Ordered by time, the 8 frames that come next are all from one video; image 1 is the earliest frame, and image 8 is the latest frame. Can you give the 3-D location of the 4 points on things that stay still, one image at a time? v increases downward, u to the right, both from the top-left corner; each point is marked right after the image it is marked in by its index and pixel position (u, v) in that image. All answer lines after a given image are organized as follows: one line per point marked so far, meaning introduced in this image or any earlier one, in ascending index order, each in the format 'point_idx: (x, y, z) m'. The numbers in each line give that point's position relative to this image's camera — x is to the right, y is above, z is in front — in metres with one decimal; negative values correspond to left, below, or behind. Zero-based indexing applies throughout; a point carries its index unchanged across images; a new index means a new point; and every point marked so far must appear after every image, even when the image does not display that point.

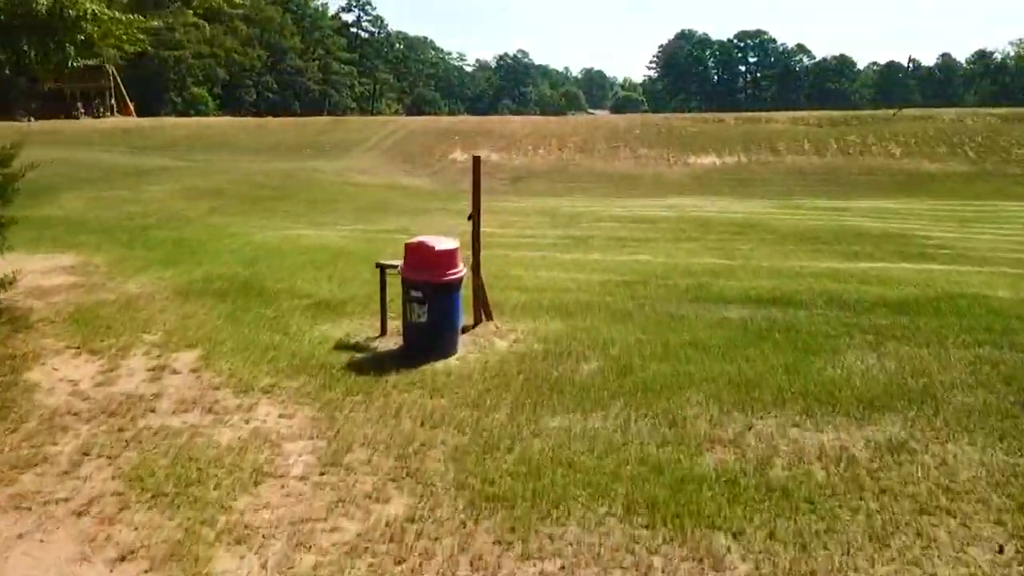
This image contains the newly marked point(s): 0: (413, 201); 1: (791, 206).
0: (-2.3, +2.0, +19.0) m
1: (+6.2, +1.8, +18.1) m
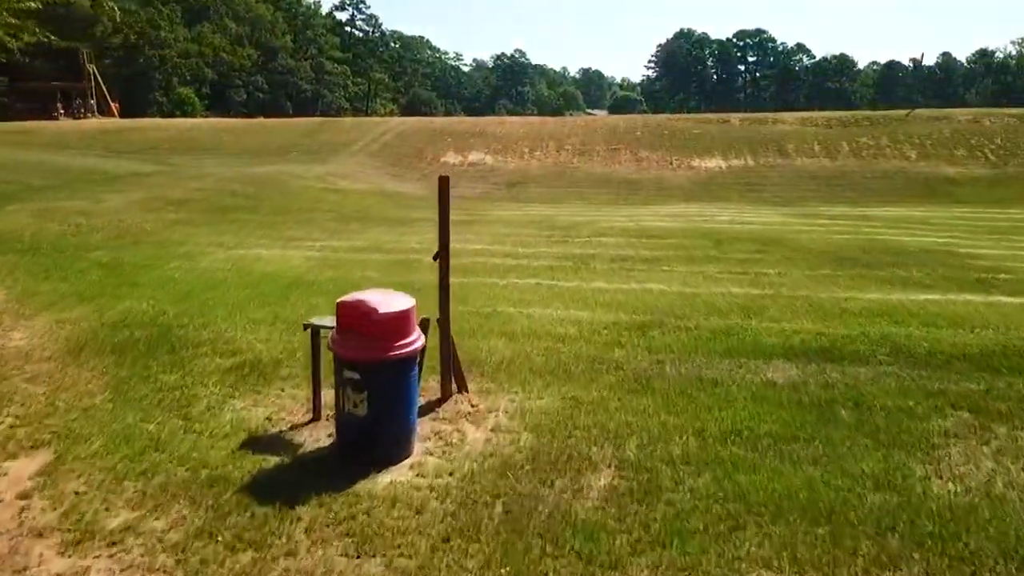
0: (-2.5, +1.7, +17.6) m
1: (+6.1, +1.5, +16.8) m
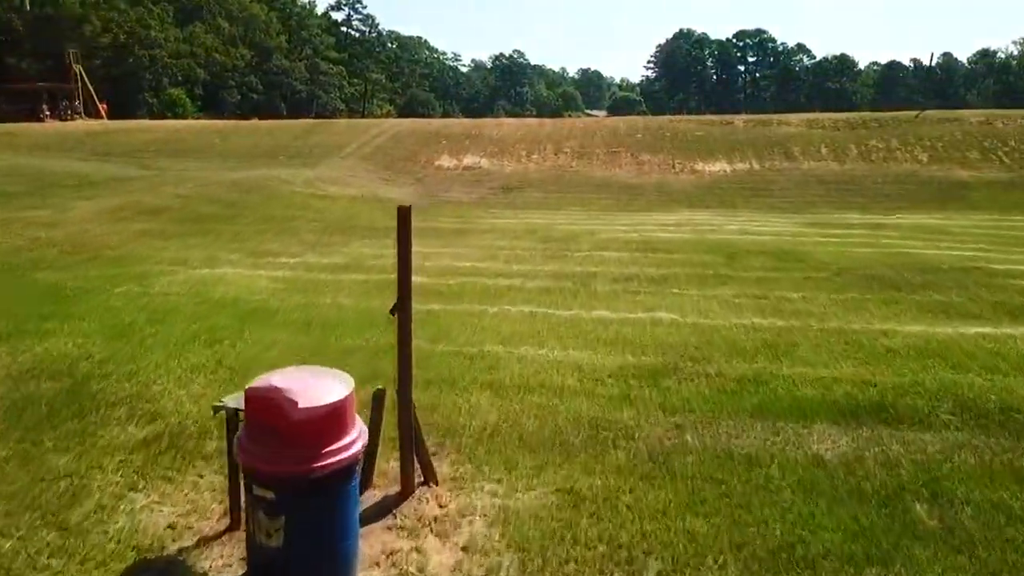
0: (-2.5, +1.4, +16.7) m
1: (+6.0, +1.2, +15.9) m
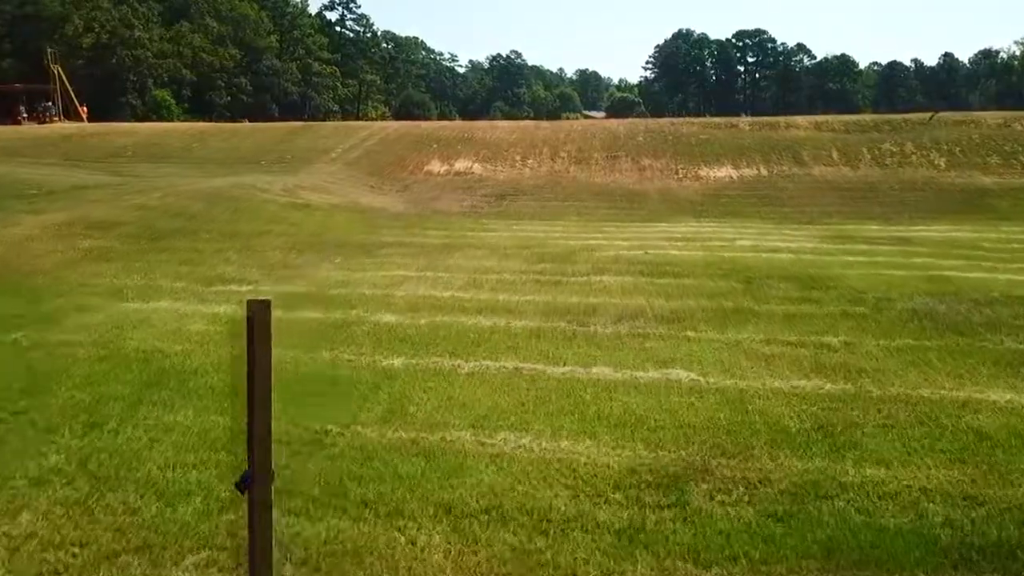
0: (-2.7, +1.1, +15.4) m
1: (+5.8, +0.9, +14.6) m
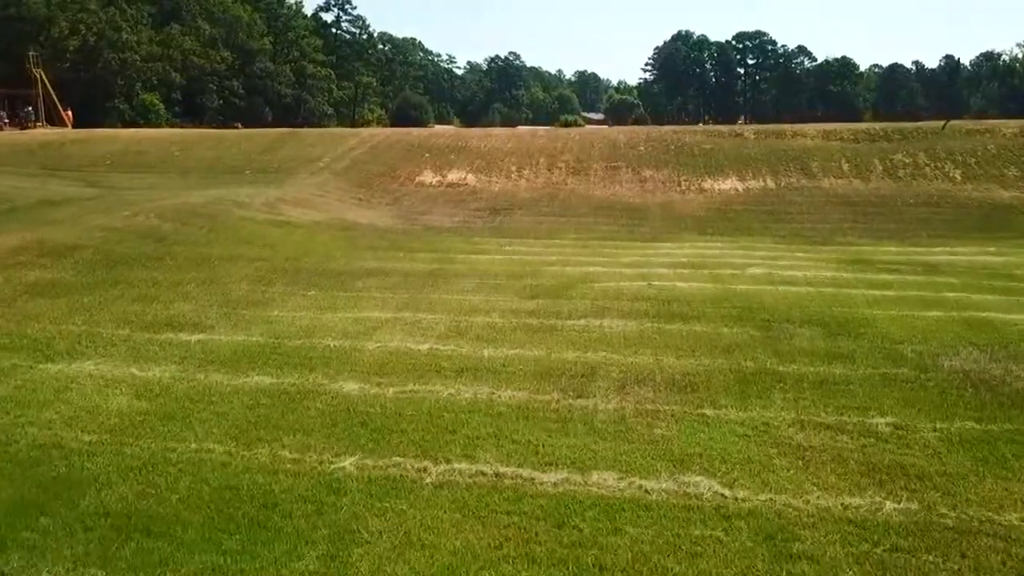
0: (-2.8, +0.6, +14.3) m
1: (+5.7, +0.4, +13.5) m
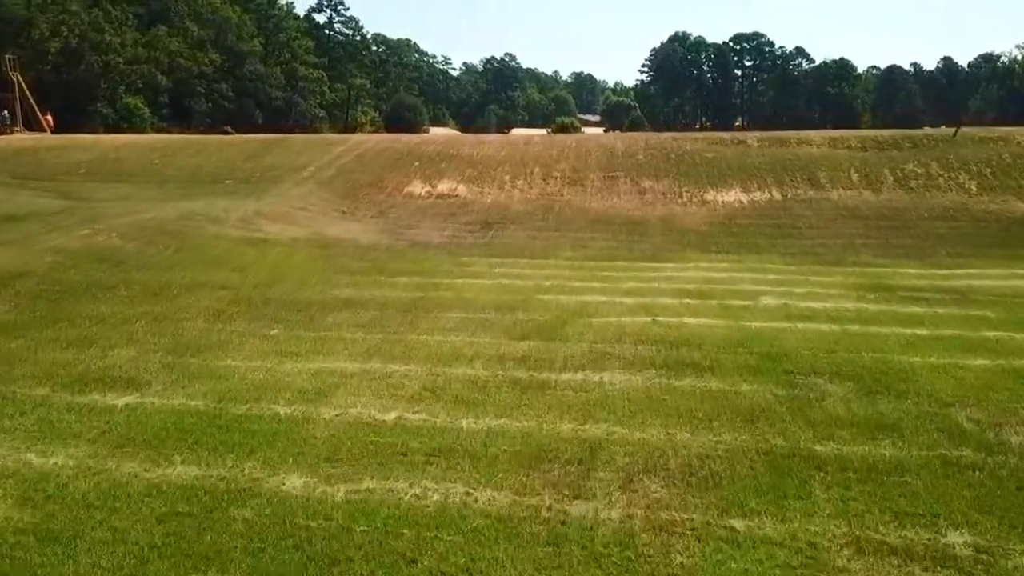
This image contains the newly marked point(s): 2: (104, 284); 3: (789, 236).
0: (-3.0, +0.2, +13.2) m
1: (+5.6, 0.0, +12.4) m
2: (-5.6, +0.1, +11.2) m
3: (+6.2, +1.2, +18.1) m
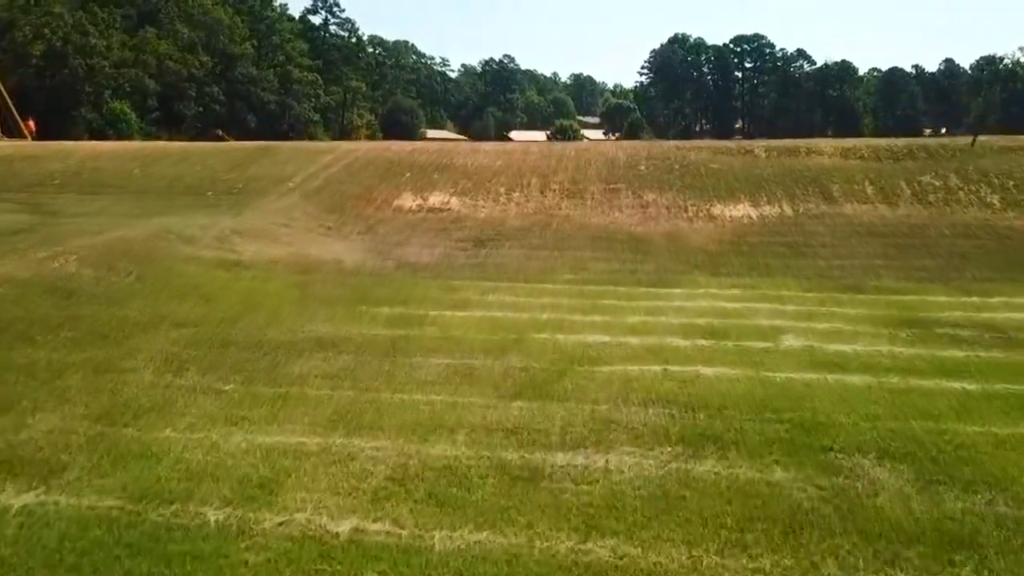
0: (-3.1, -0.3, +12.0) m
1: (+5.5, -0.5, +11.2) m
2: (-5.7, -0.4, +10.1) m
3: (+6.1, +0.7, +16.9) m
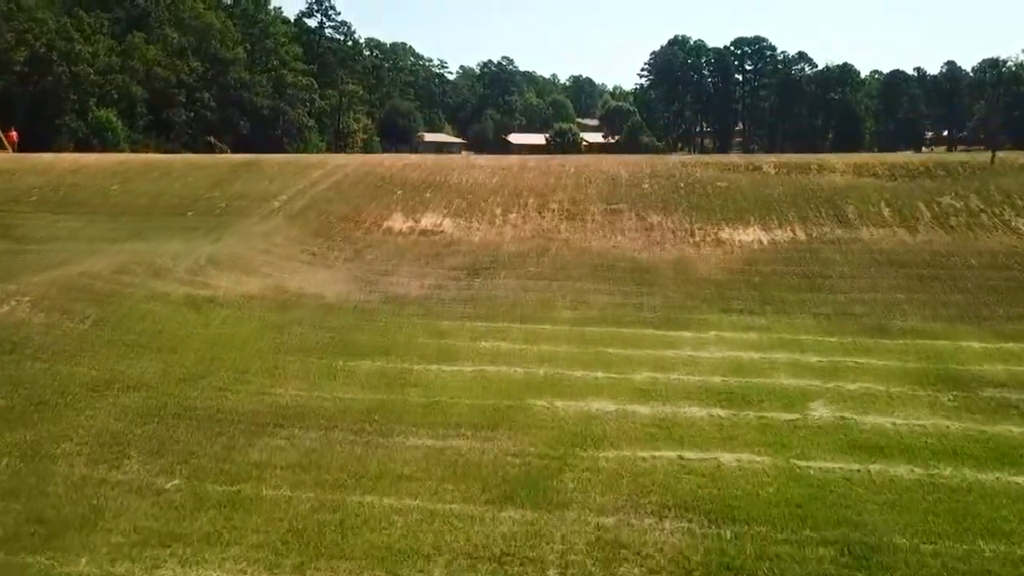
0: (-3.2, -1.0, +10.8) m
1: (+5.4, -1.2, +10.1) m
2: (-5.8, -1.1, +8.9) m
3: (+6.0, 0.0, +15.7) m
